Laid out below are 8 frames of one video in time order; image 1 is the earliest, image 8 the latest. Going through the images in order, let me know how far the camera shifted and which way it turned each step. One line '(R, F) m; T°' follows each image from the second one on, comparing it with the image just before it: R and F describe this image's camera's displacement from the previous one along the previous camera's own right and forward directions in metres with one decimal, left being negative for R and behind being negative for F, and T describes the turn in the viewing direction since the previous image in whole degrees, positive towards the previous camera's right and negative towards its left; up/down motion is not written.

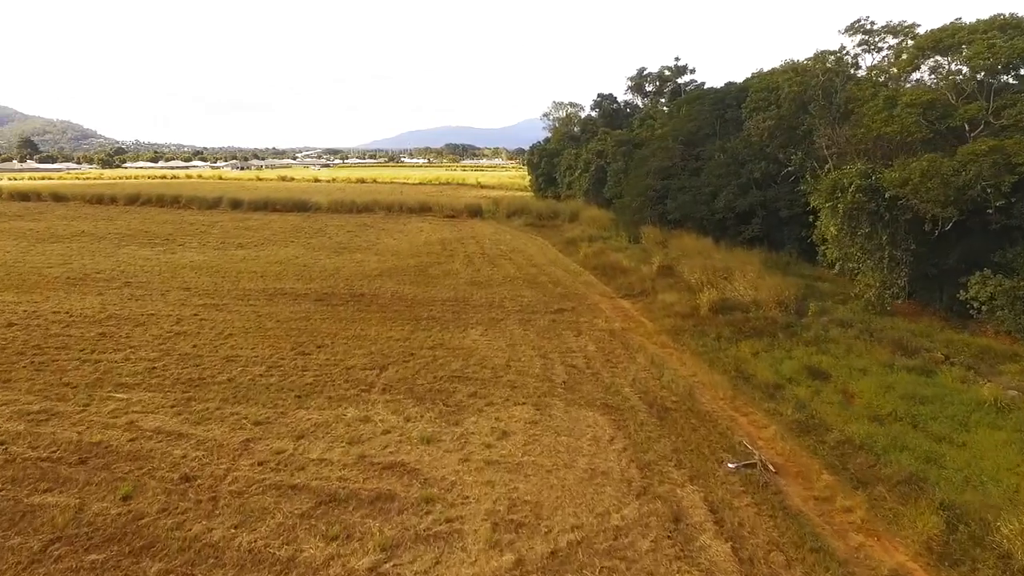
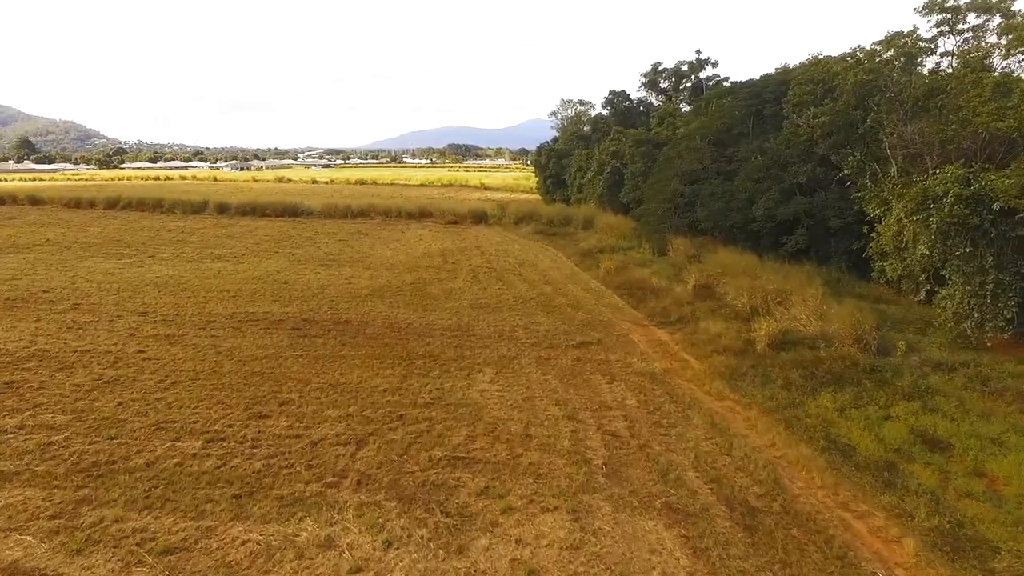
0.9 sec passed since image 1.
(-0.2, +1.8) m; 0°
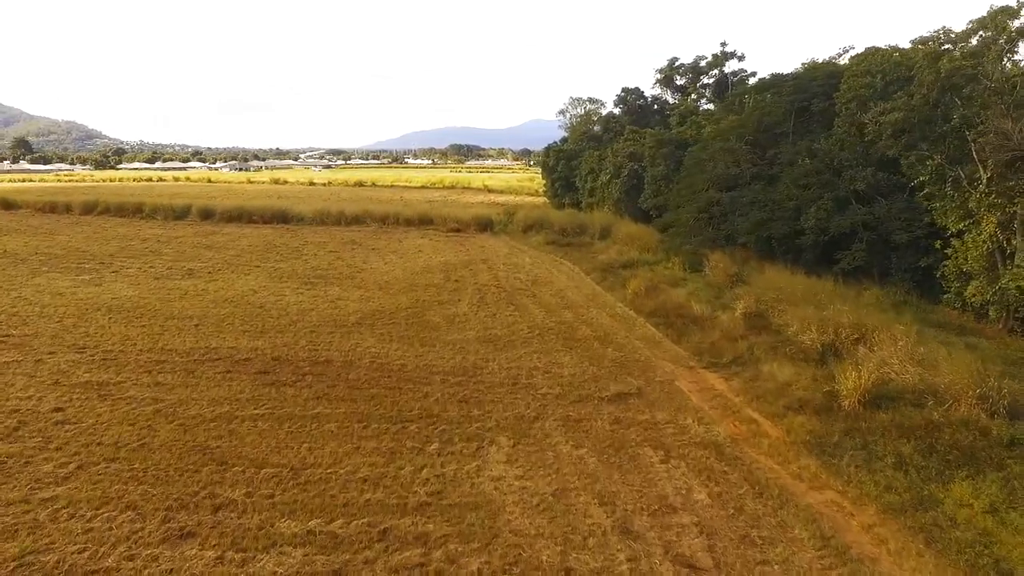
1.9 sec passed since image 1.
(-0.2, +1.8) m; 0°
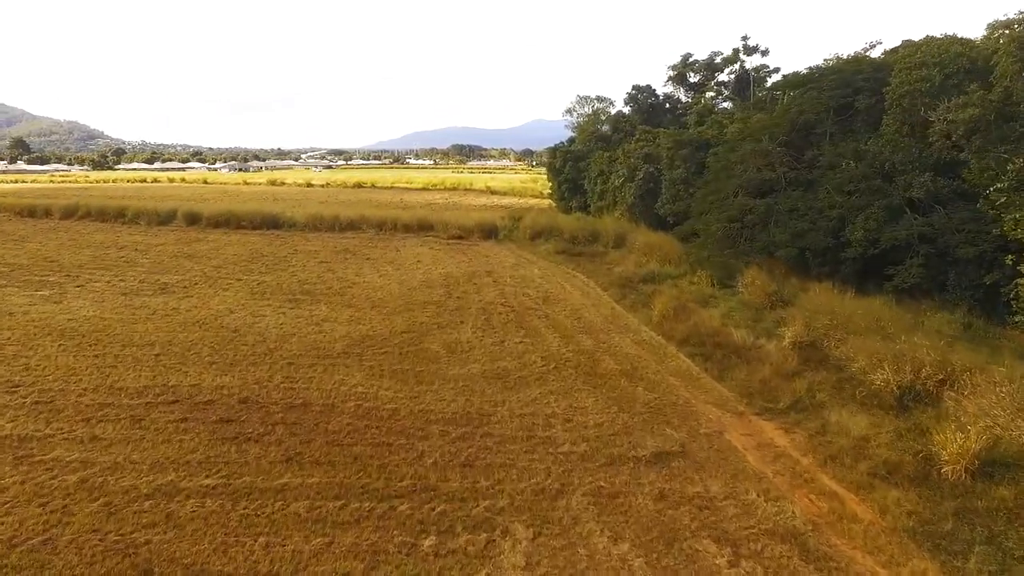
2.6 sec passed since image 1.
(-0.1, +1.4) m; 0°
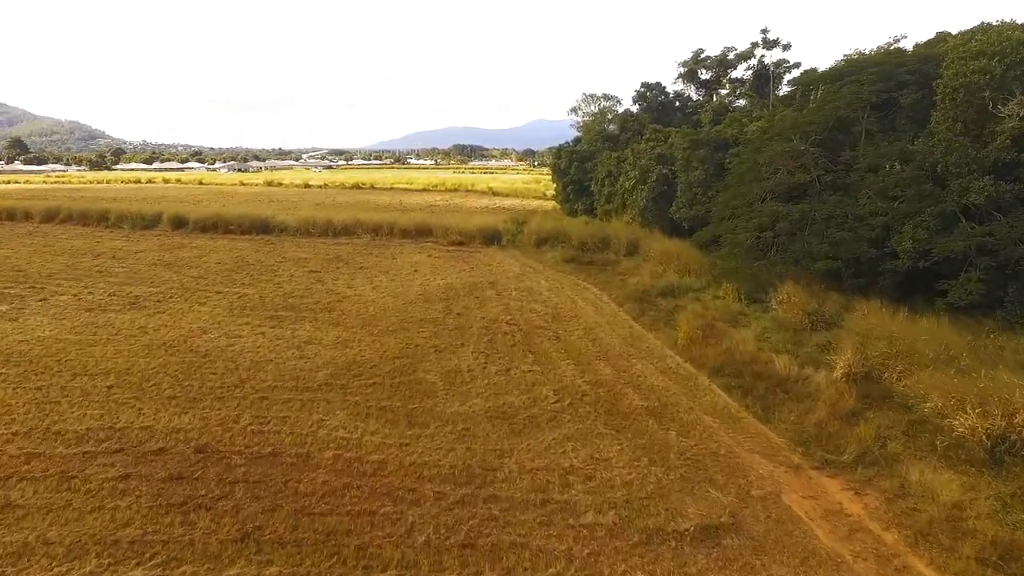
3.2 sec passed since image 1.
(-0.1, +1.1) m; 0°
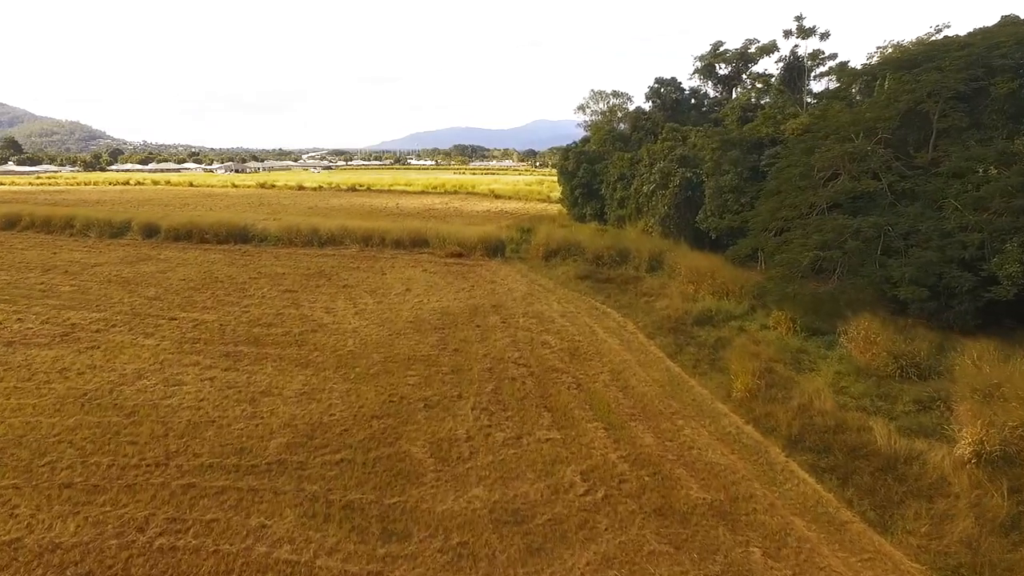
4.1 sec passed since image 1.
(-0.1, +1.8) m; 0°
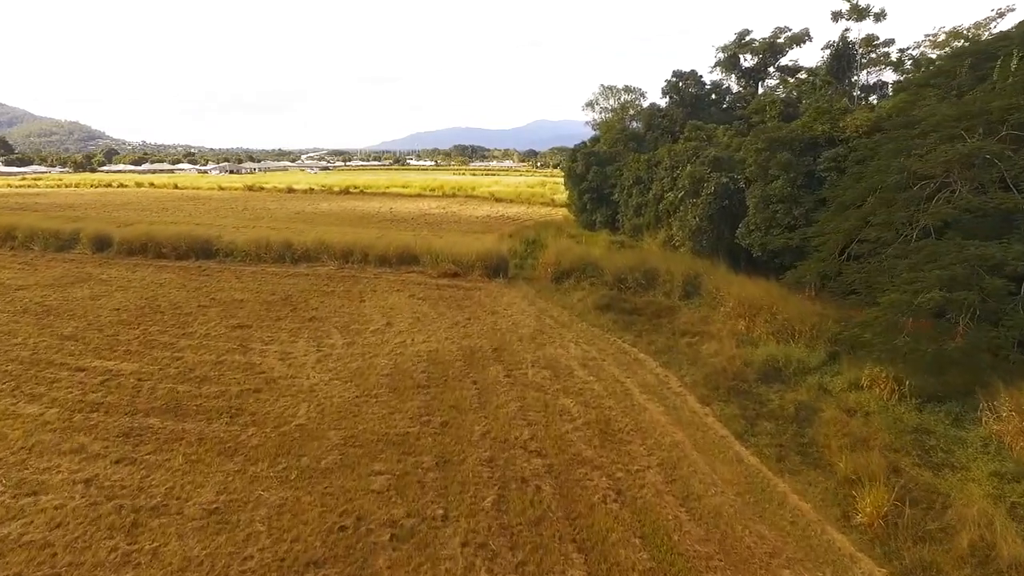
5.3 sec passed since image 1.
(-0.1, +2.3) m; 0°
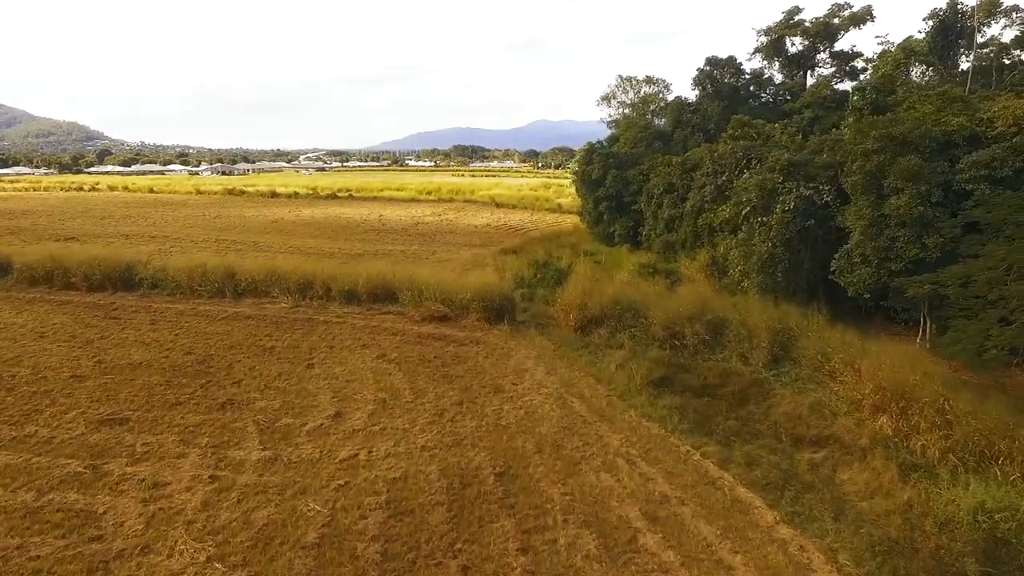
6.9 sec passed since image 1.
(-0.1, +3.3) m; 0°
